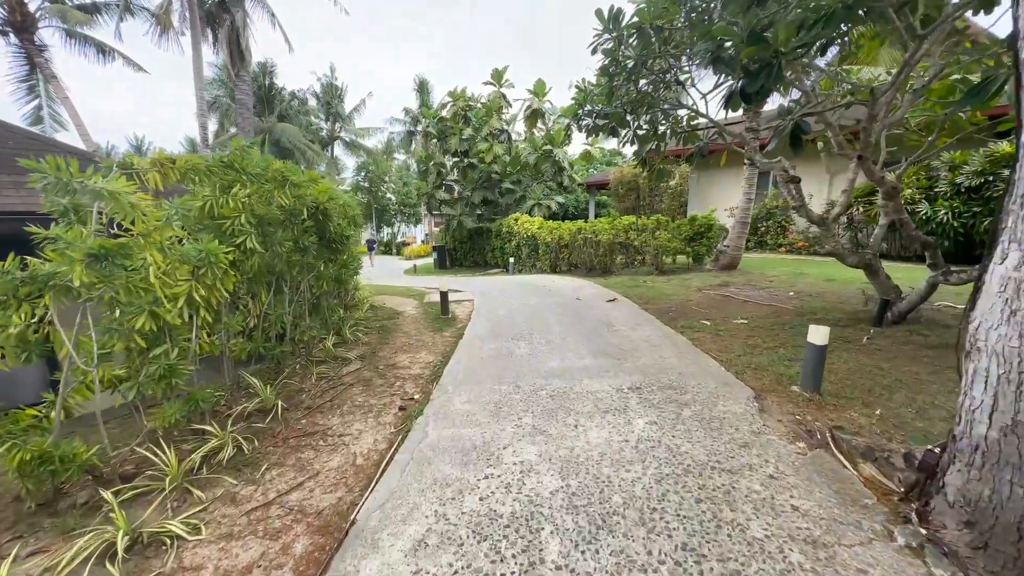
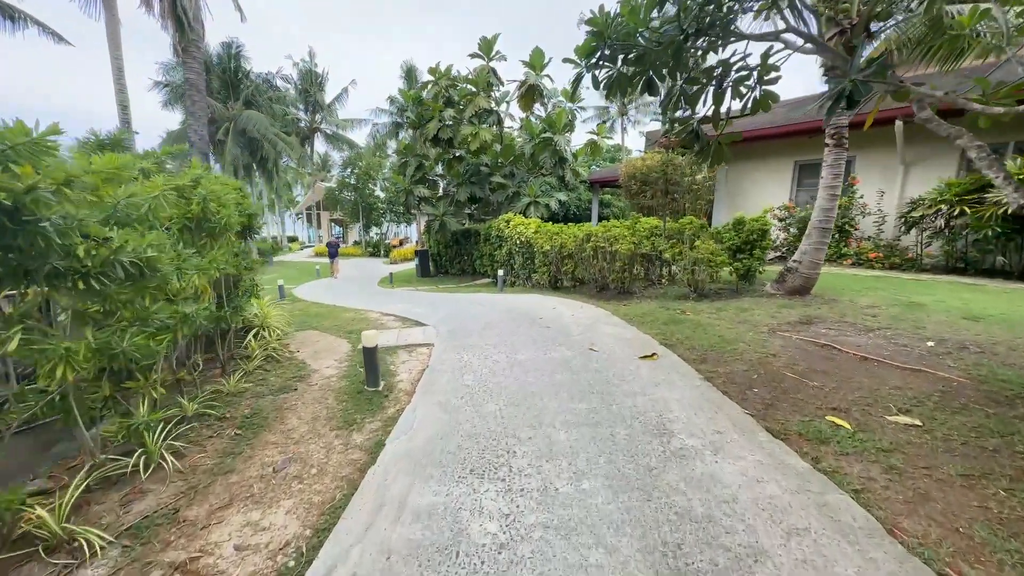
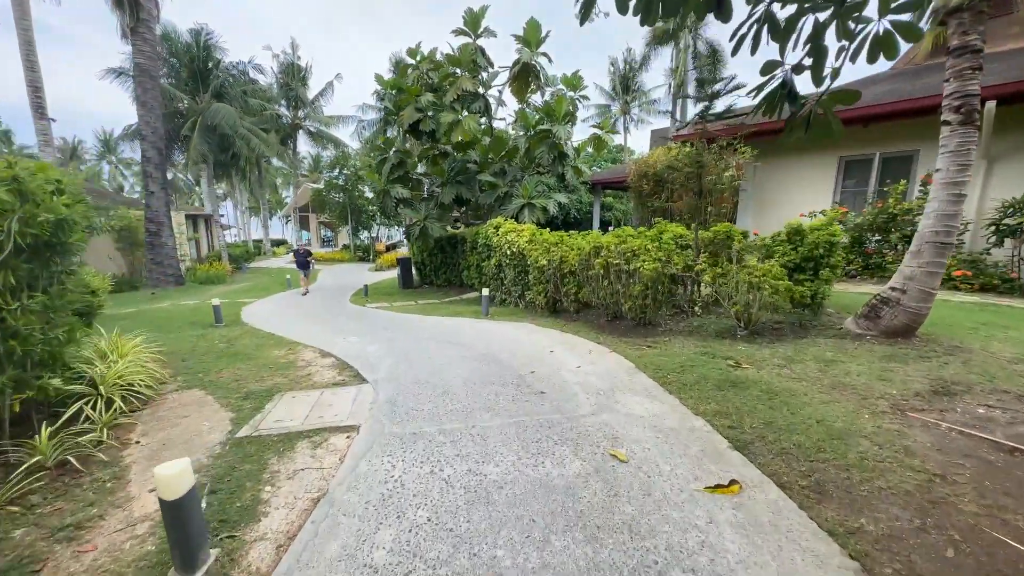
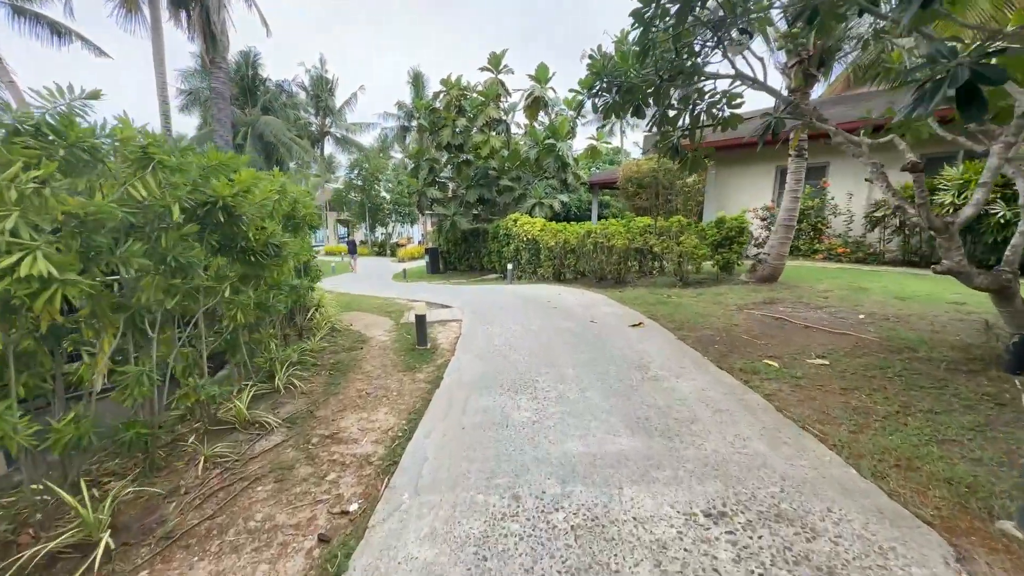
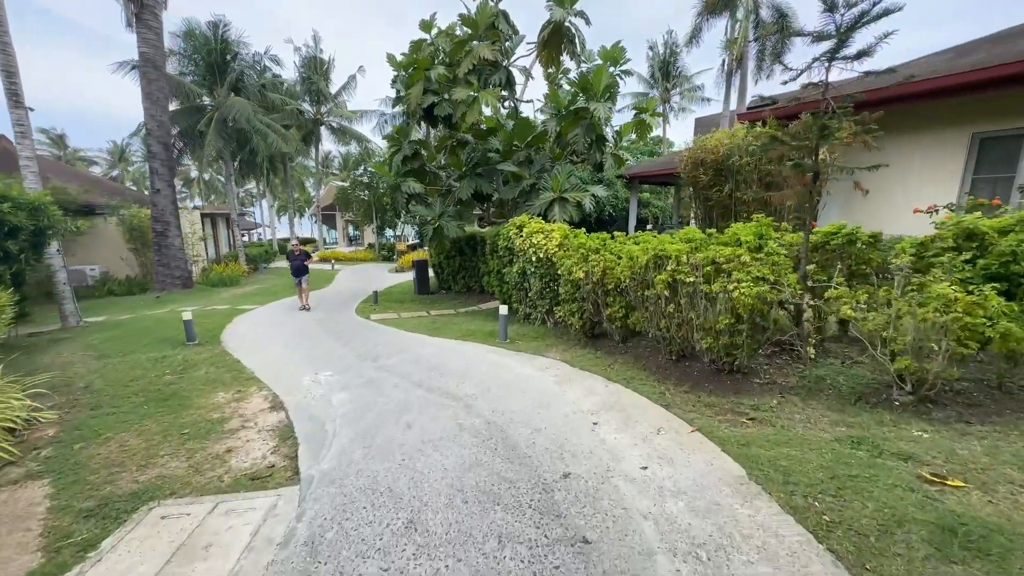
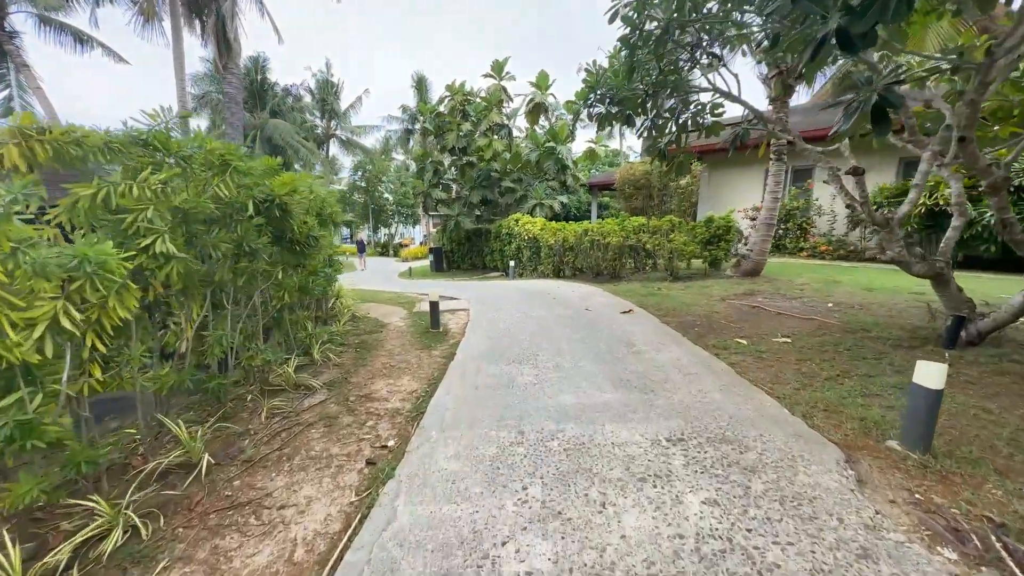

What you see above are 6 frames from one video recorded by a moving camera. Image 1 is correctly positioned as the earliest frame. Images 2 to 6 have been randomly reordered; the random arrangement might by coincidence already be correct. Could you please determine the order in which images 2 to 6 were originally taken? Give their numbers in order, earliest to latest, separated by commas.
6, 4, 2, 3, 5
